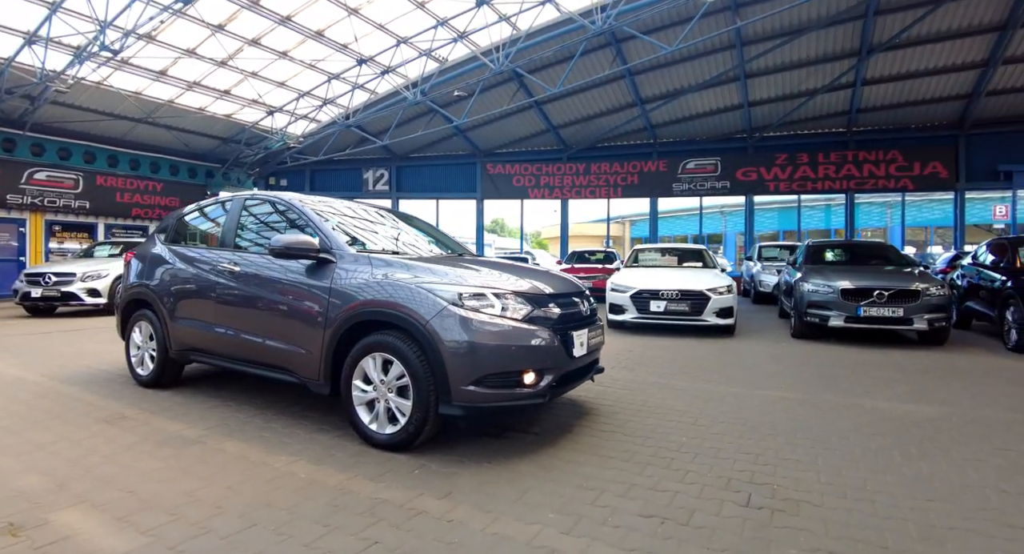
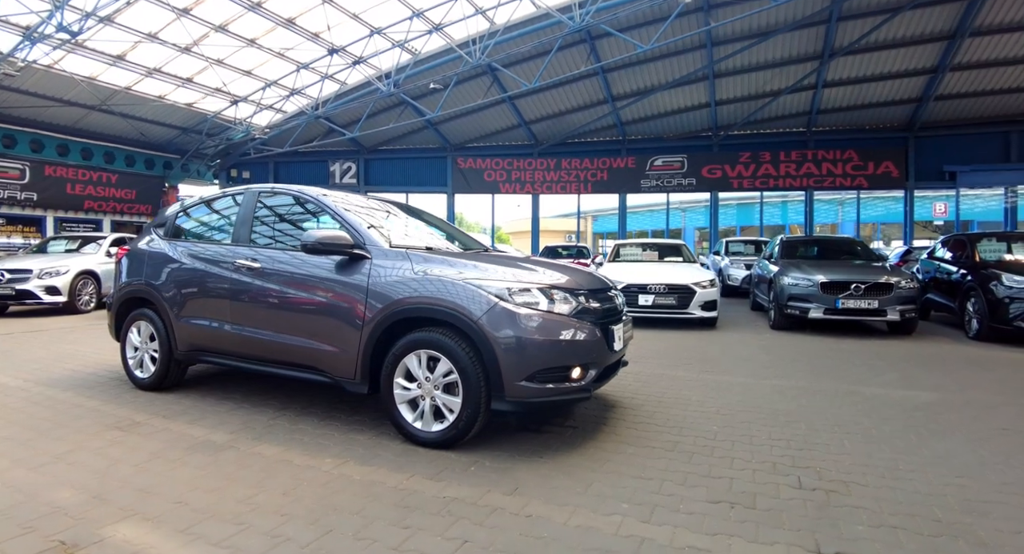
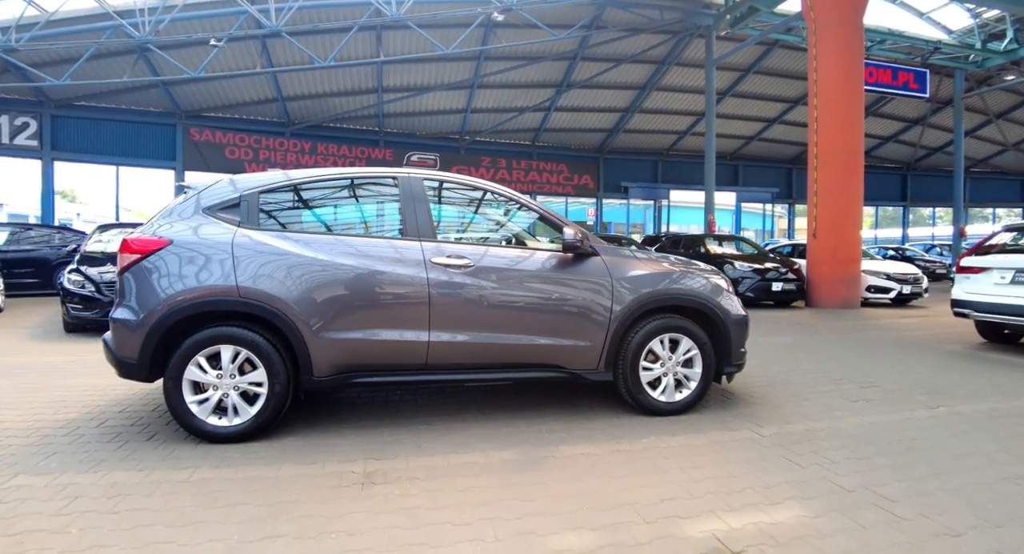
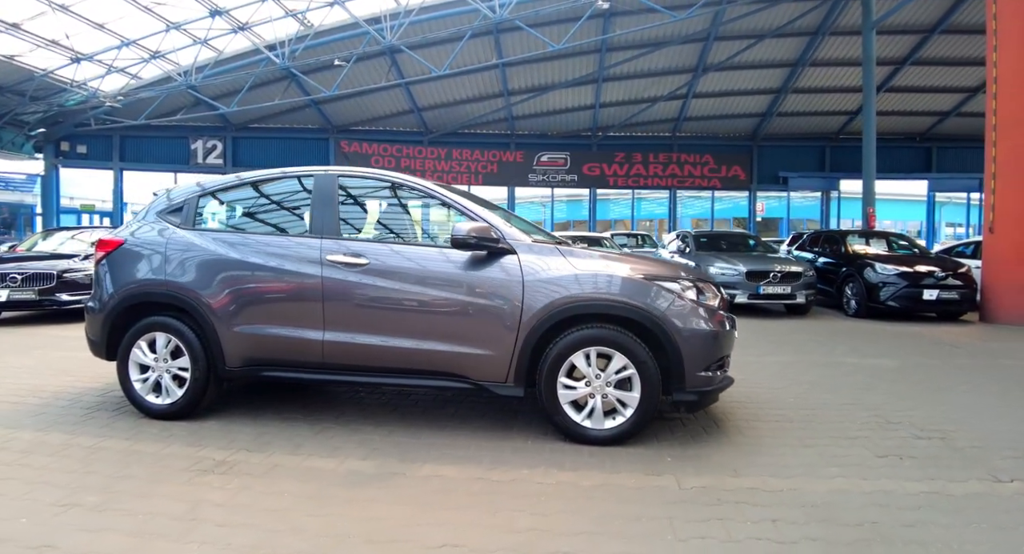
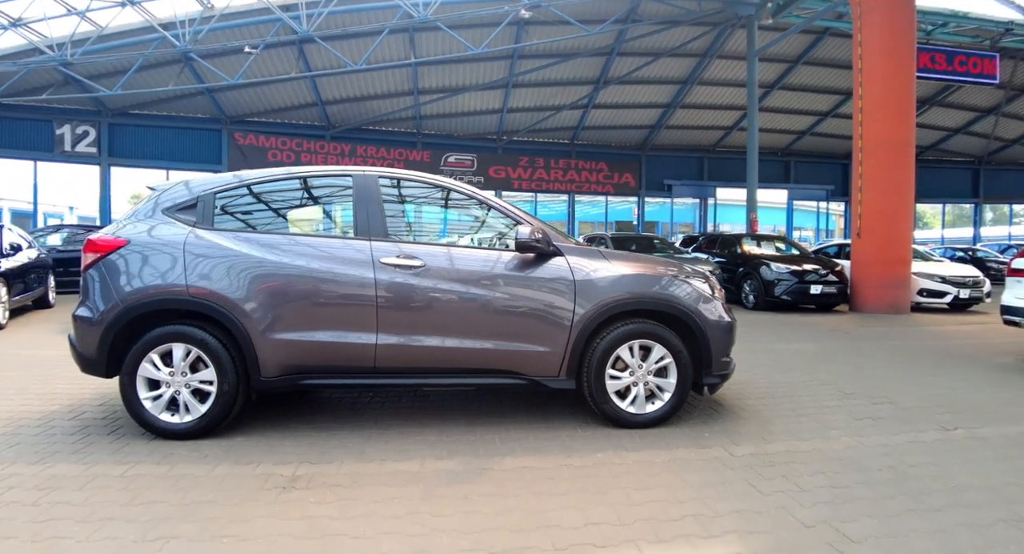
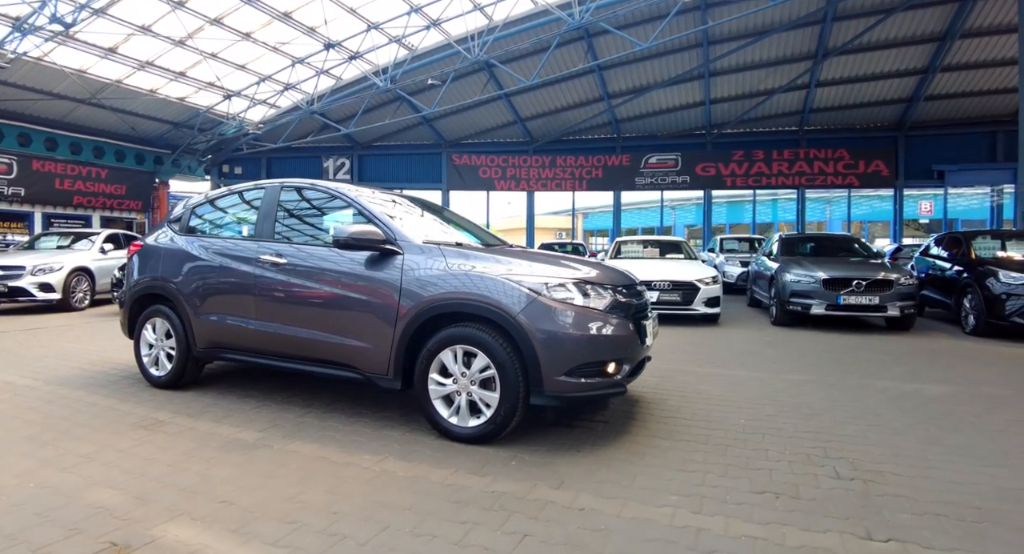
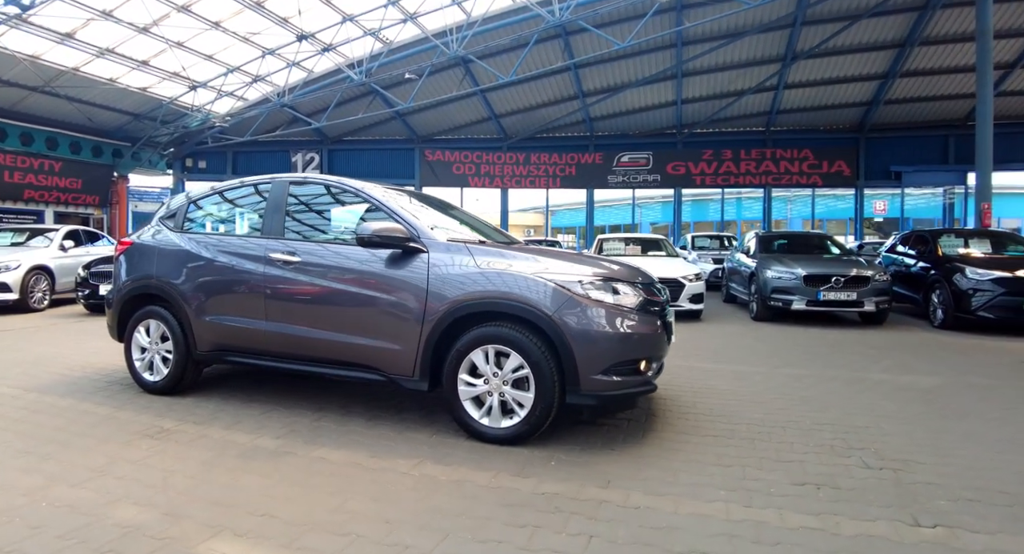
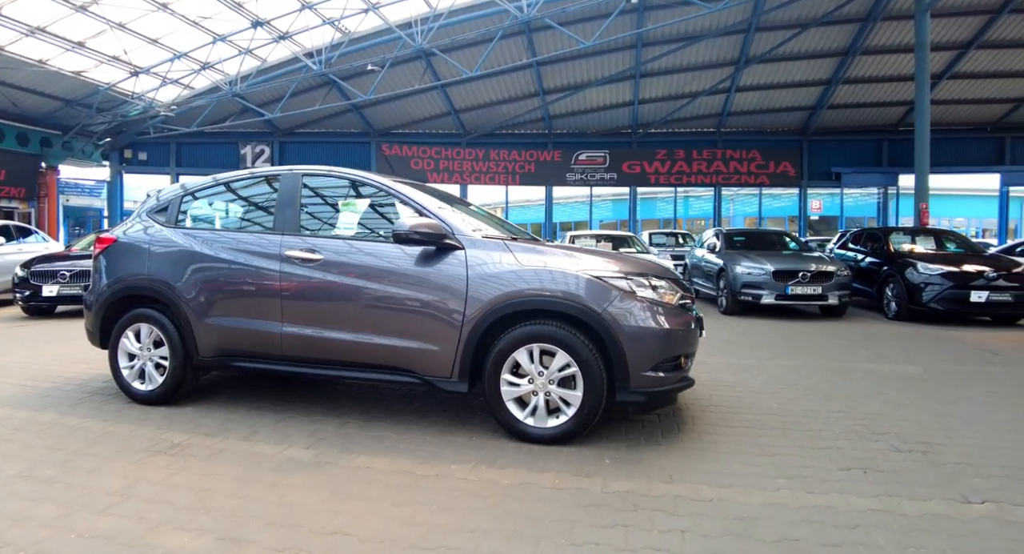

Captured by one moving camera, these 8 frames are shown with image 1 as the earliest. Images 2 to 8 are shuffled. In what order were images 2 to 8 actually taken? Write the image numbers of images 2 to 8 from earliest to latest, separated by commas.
2, 6, 7, 8, 4, 5, 3
